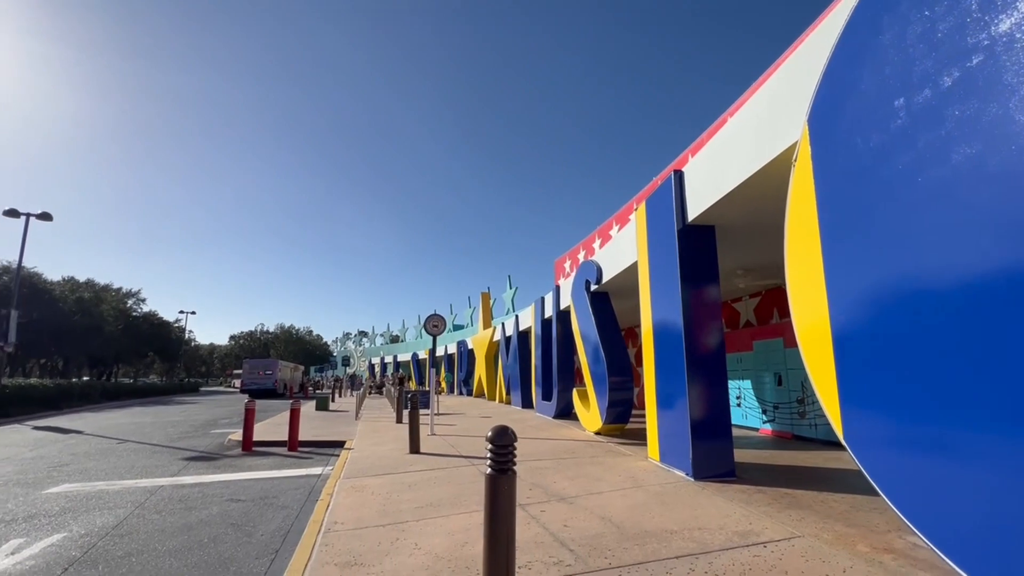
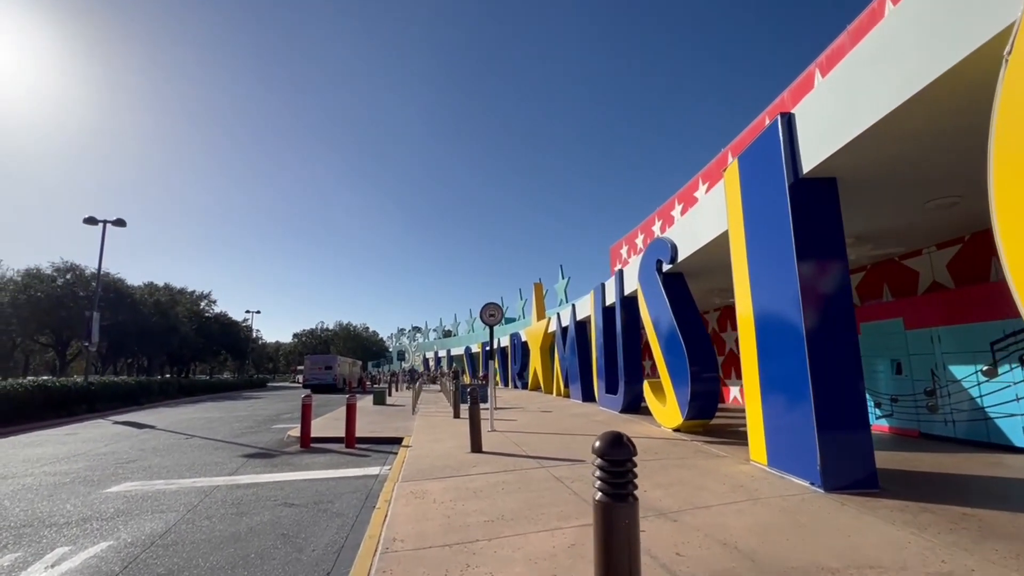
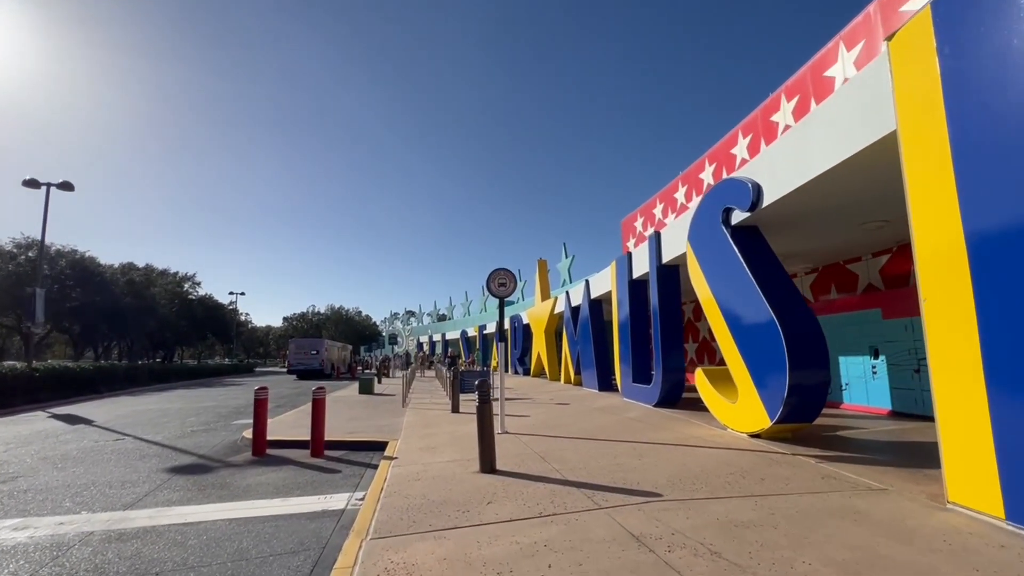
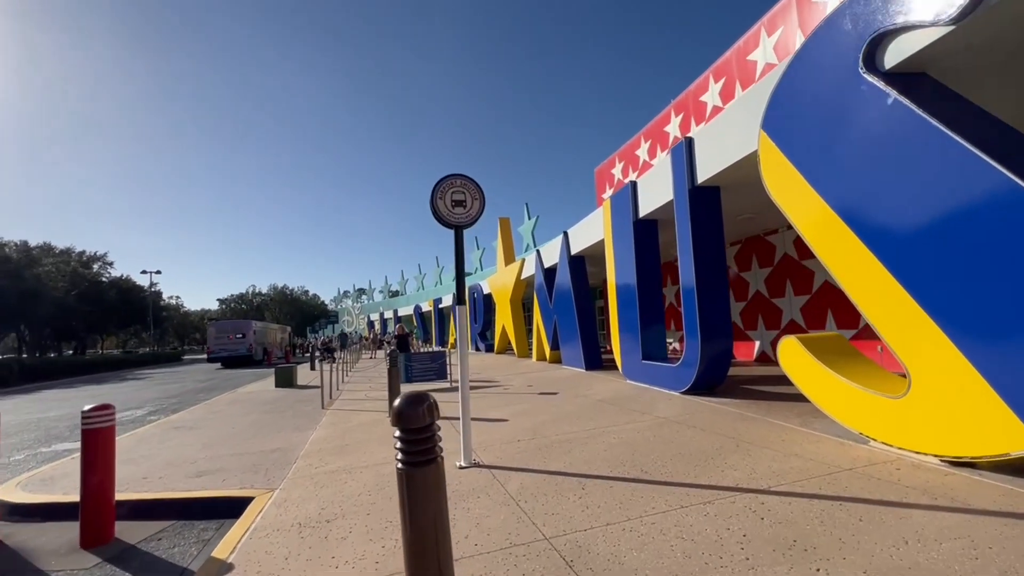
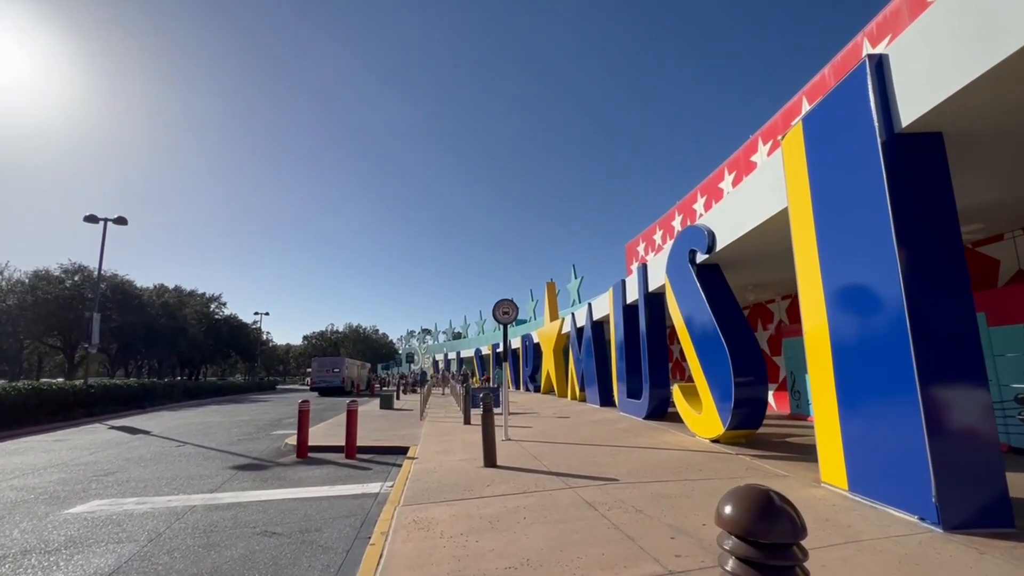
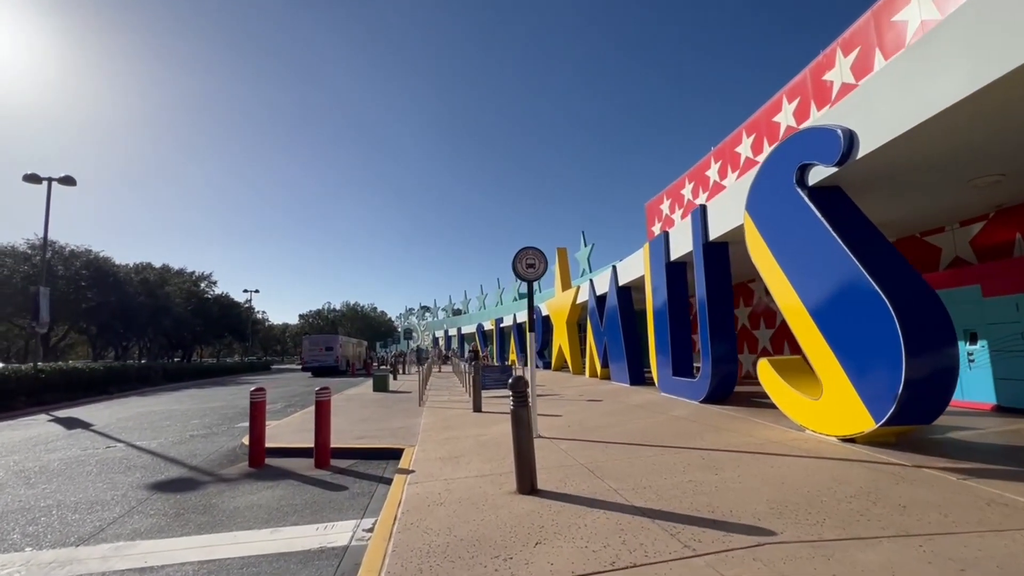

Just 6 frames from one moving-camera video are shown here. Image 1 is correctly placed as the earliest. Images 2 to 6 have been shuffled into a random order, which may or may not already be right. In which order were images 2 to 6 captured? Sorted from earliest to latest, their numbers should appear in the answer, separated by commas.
2, 5, 3, 6, 4
